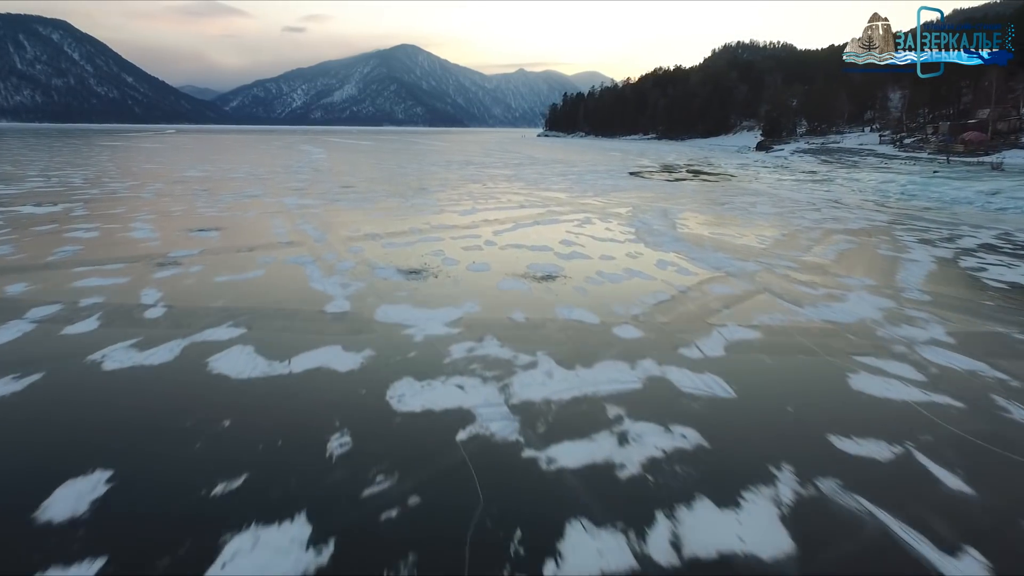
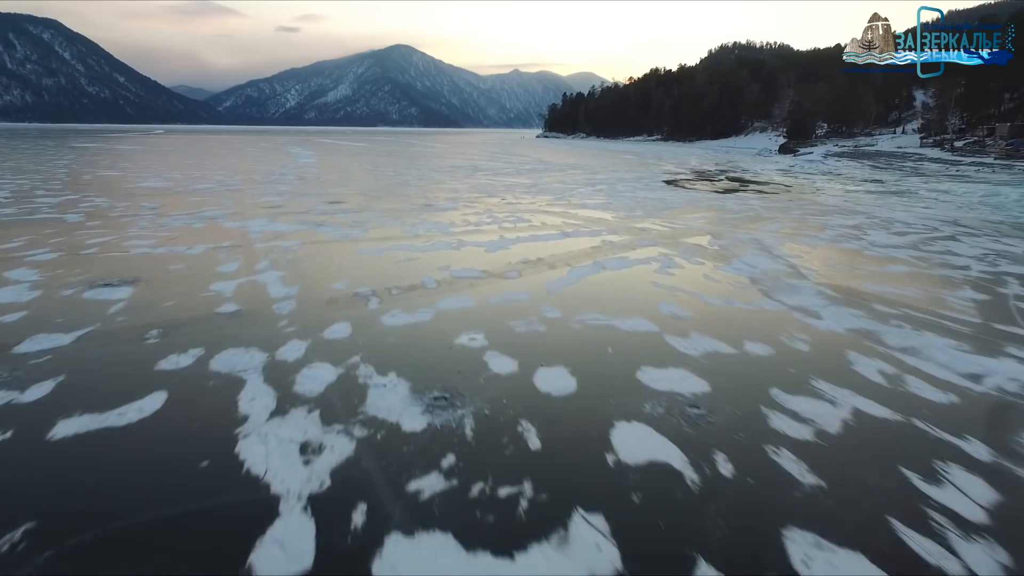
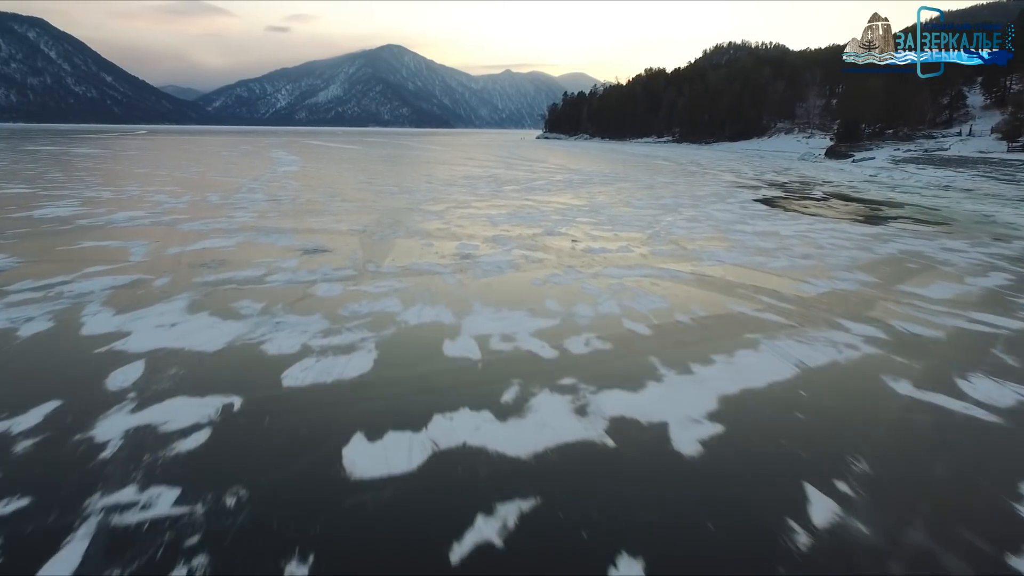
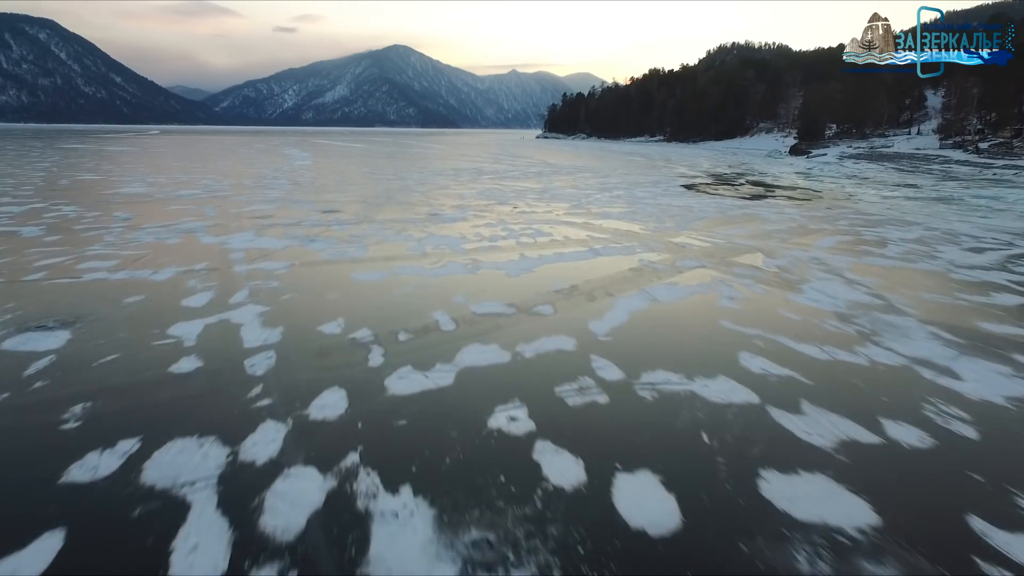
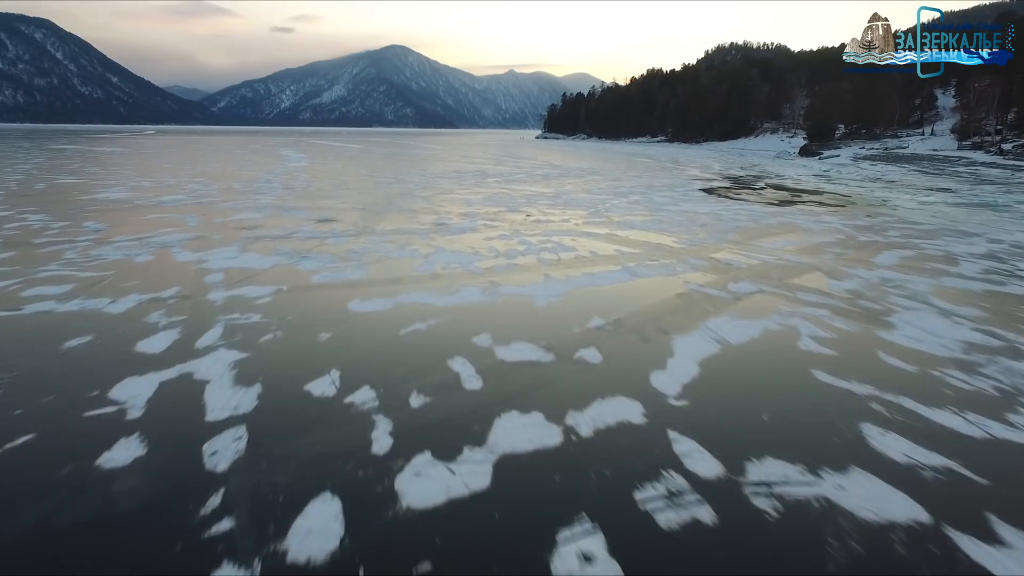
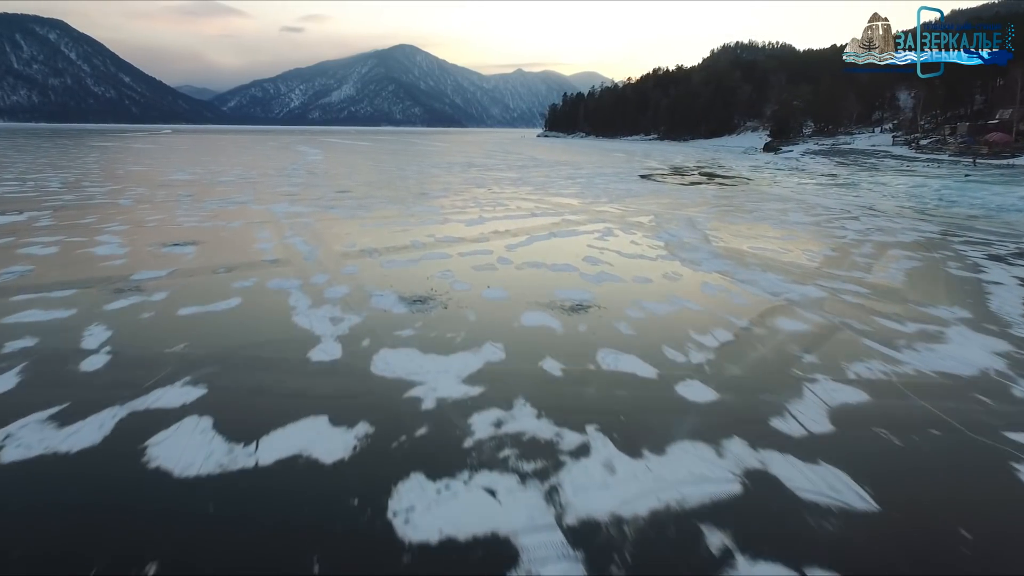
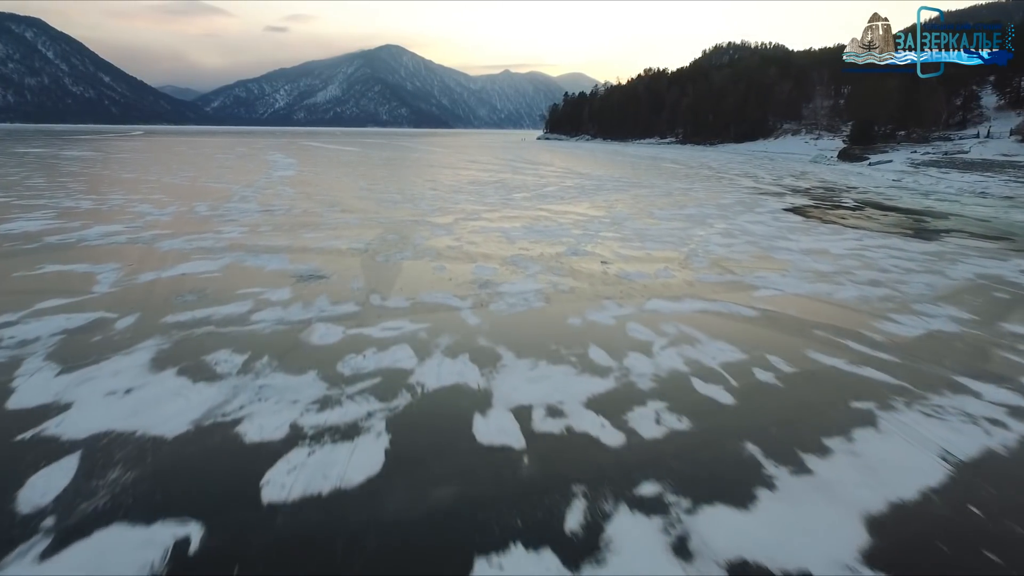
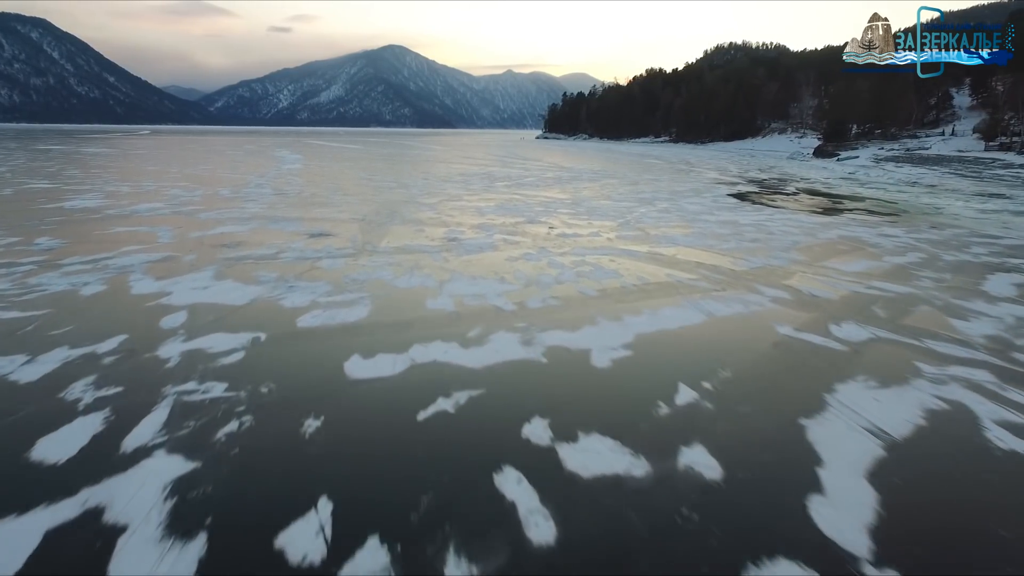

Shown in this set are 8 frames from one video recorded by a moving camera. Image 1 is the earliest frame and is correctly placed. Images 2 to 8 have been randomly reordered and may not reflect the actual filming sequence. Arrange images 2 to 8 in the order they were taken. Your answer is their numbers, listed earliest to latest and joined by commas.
6, 2, 4, 5, 8, 3, 7
